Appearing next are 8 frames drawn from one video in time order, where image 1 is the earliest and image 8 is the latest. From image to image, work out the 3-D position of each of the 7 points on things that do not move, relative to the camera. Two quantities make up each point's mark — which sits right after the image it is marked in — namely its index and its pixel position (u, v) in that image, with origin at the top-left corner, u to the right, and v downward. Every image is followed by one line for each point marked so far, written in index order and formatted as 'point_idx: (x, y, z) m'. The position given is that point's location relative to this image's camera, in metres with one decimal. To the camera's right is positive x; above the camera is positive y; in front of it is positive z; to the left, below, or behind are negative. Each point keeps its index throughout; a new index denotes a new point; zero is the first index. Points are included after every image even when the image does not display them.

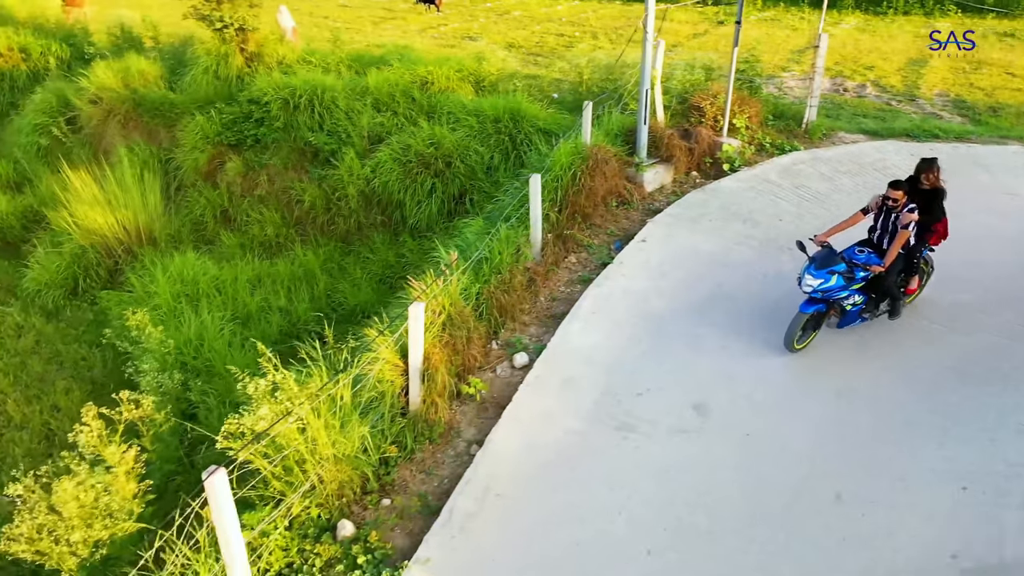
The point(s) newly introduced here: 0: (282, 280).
0: (-1.7, +0.1, +5.8) m
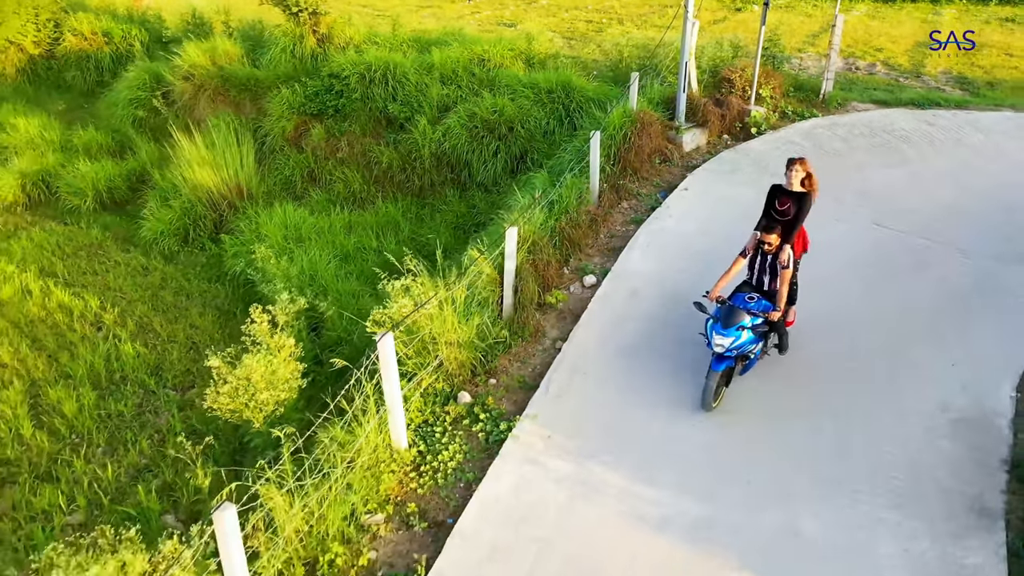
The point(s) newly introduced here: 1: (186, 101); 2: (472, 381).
0: (-1.2, +0.5, +6.7) m
1: (-3.5, +2.0, +8.6) m
2: (-0.2, -0.5, +4.5) m
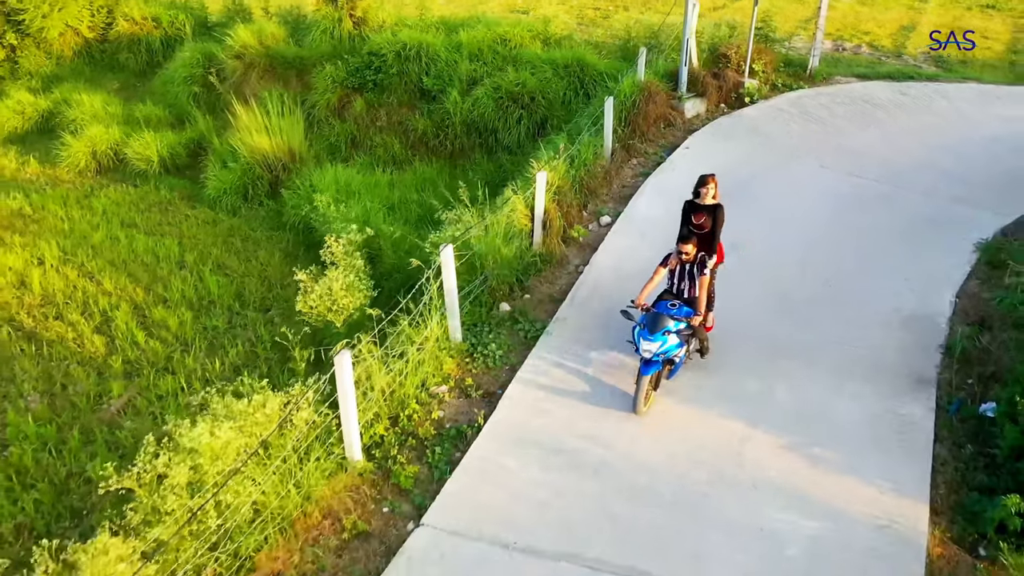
0: (-1.0, +1.0, +7.7) m
1: (-3.3, +2.5, +9.6) m
2: (0.0, -0.1, +5.5) m
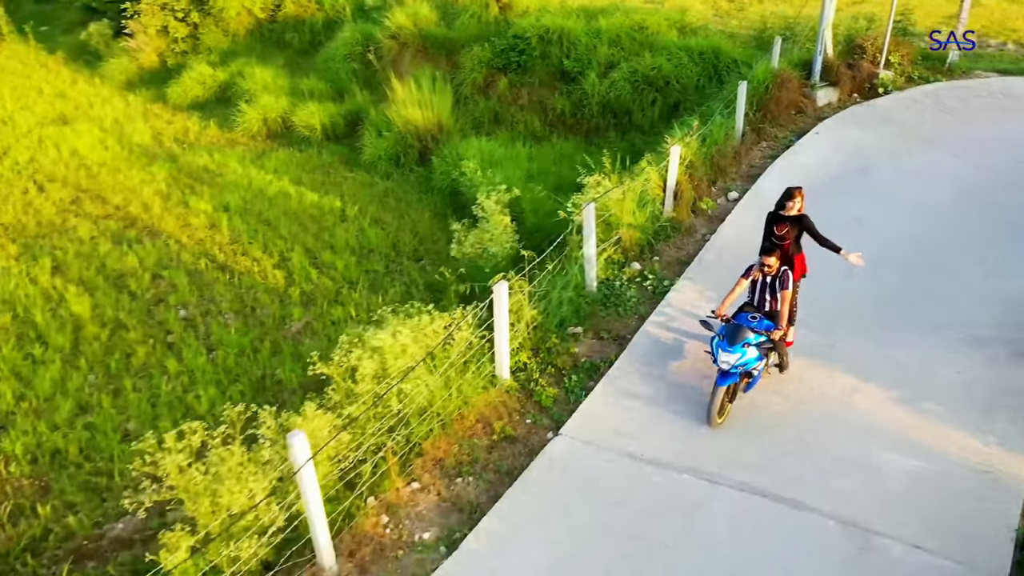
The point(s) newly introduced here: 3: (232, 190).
0: (+0.4, +1.4, +8.3) m
1: (-1.5, +3.0, +10.5) m
2: (+1.0, +0.2, +6.0) m
3: (-2.9, +1.0, +8.5) m
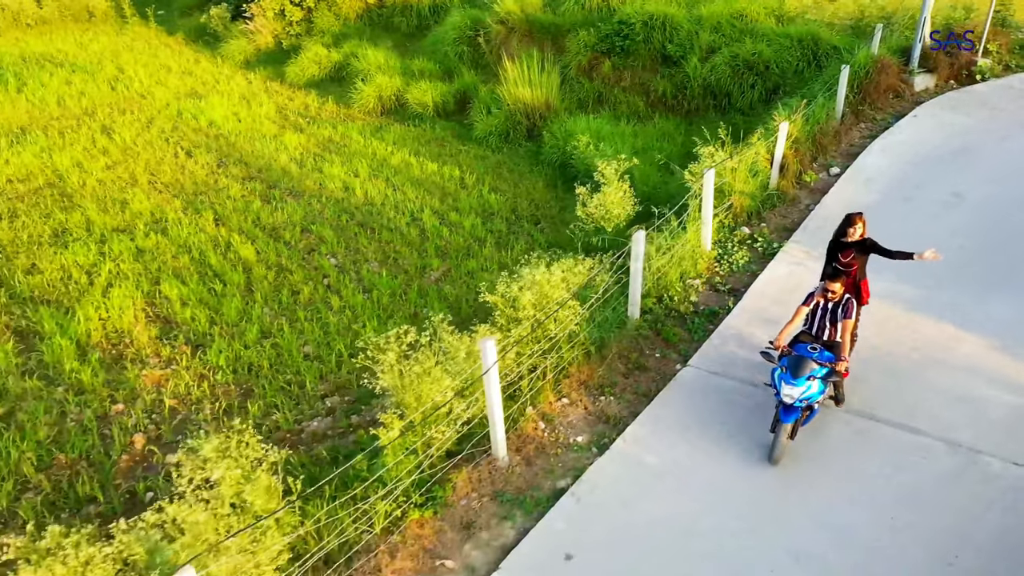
0: (+1.6, +1.7, +8.9) m
1: (-0.2, +3.4, +11.2) m
2: (+1.9, +0.5, +6.6) m
3: (-1.8, +1.5, +9.2) m
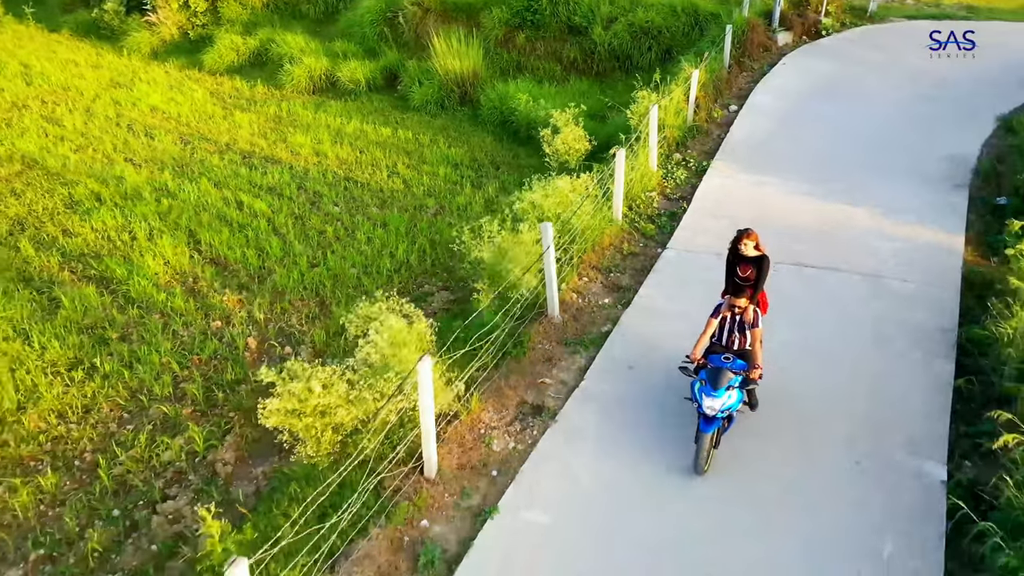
0: (+0.8, +2.5, +10.4) m
1: (-1.5, +4.1, +12.3) m
2: (+1.7, +1.4, +8.2) m
3: (-2.5, +2.0, +10.2) m
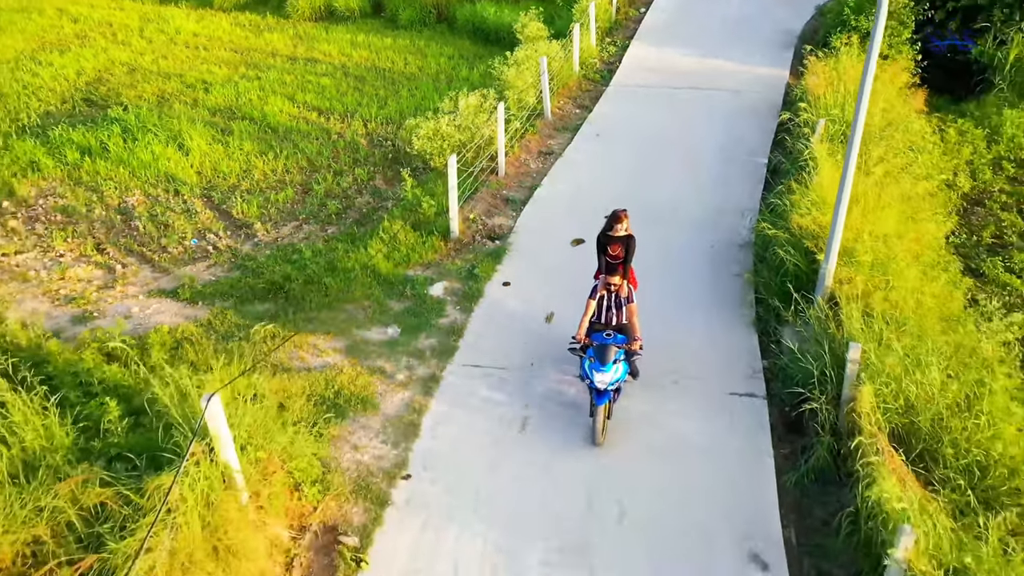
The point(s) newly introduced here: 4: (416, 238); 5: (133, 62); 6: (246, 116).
0: (+0.2, +4.8, +14.0) m
1: (-2.3, +6.3, +15.6) m
2: (+1.4, +3.7, +11.9) m
3: (-3.0, +4.1, +13.4) m
4: (-0.8, +0.4, +6.5) m
5: (-5.6, +3.4, +12.0) m
6: (-3.1, +2.0, +9.6) m
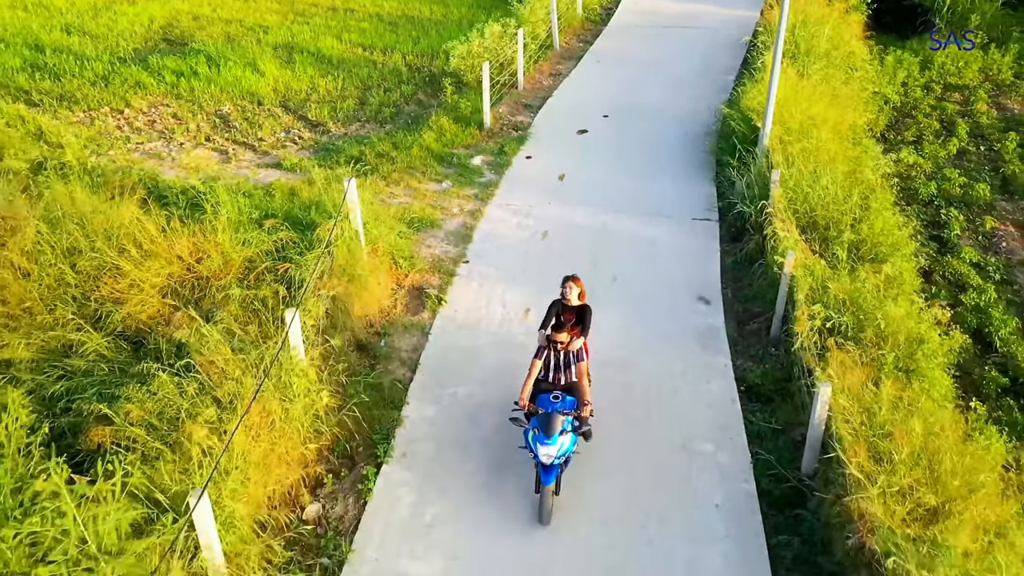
0: (+0.4, +6.3, +15.8) m
1: (-2.1, +7.8, +17.3) m
2: (+1.6, +5.1, +13.8) m
3: (-2.8, +5.5, +15.2) m
4: (-0.6, +1.7, +8.4) m
5: (-5.4, +4.7, +13.9) m
6: (-2.9, +3.4, +11.5) m
